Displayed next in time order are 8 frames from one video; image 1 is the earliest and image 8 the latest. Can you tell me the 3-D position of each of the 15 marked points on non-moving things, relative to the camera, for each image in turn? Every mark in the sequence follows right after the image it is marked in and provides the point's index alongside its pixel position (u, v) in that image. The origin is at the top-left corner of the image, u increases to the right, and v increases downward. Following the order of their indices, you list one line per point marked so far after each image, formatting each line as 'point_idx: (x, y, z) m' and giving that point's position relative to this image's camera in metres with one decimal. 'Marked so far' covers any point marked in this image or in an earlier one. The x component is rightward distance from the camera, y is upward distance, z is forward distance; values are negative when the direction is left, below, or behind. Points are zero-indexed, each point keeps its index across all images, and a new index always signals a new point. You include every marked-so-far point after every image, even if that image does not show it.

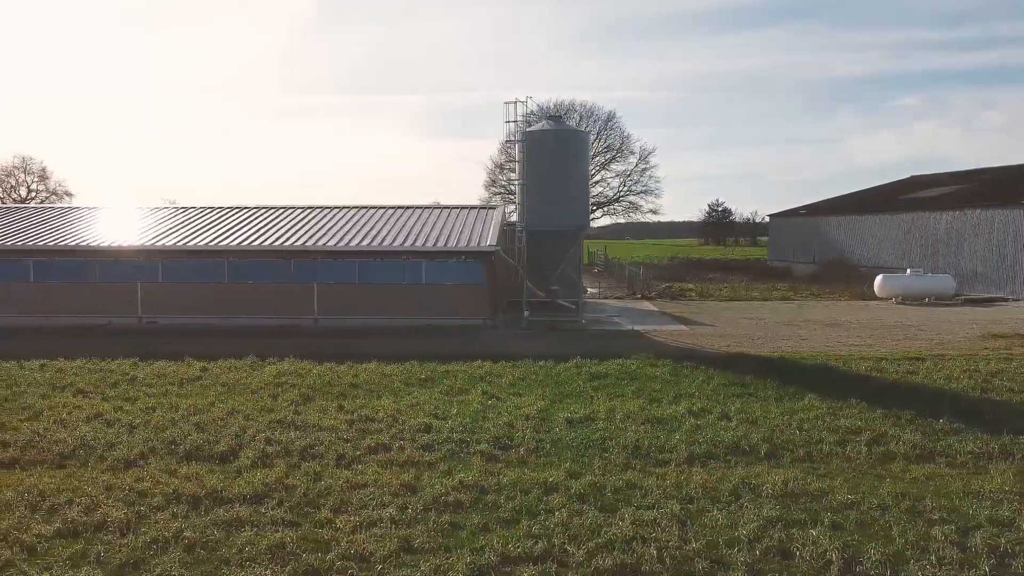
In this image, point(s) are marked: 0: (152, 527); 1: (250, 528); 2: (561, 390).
0: (-1.8, -1.2, +7.2) m
1: (-1.3, -1.2, +7.2) m
2: (+0.5, -0.9, +12.7) m
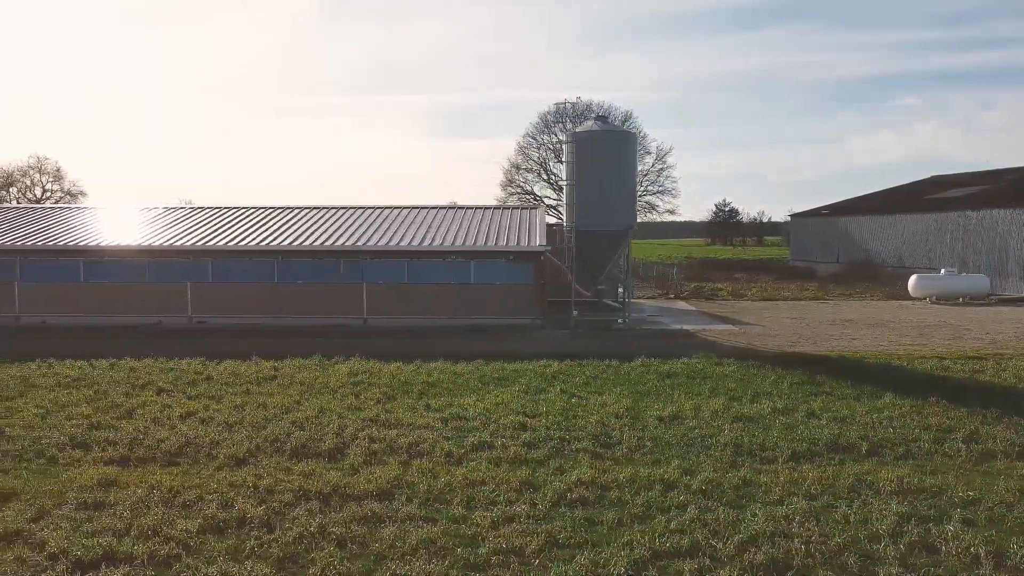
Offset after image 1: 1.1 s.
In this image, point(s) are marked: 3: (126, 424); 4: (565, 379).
0: (-1.1, -1.2, +7.4) m
1: (-0.6, -1.2, +7.4) m
2: (+1.2, -0.9, +12.8) m
3: (-3.0, -1.0, +11.0) m
4: (+0.5, -0.9, +13.5) m
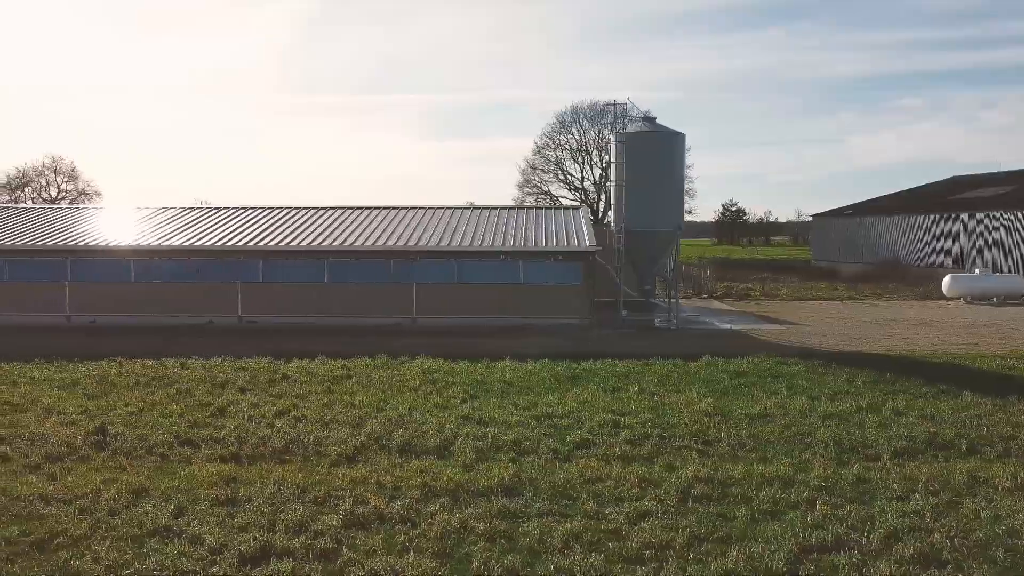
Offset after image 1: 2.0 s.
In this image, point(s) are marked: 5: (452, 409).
0: (-0.4, -1.2, +7.5) m
1: (+0.1, -1.2, +7.5) m
2: (+1.9, -0.9, +13.0) m
3: (-2.2, -1.0, +11.1) m
4: (+1.2, -0.9, +13.7) m
5: (-0.5, -1.0, +11.6) m
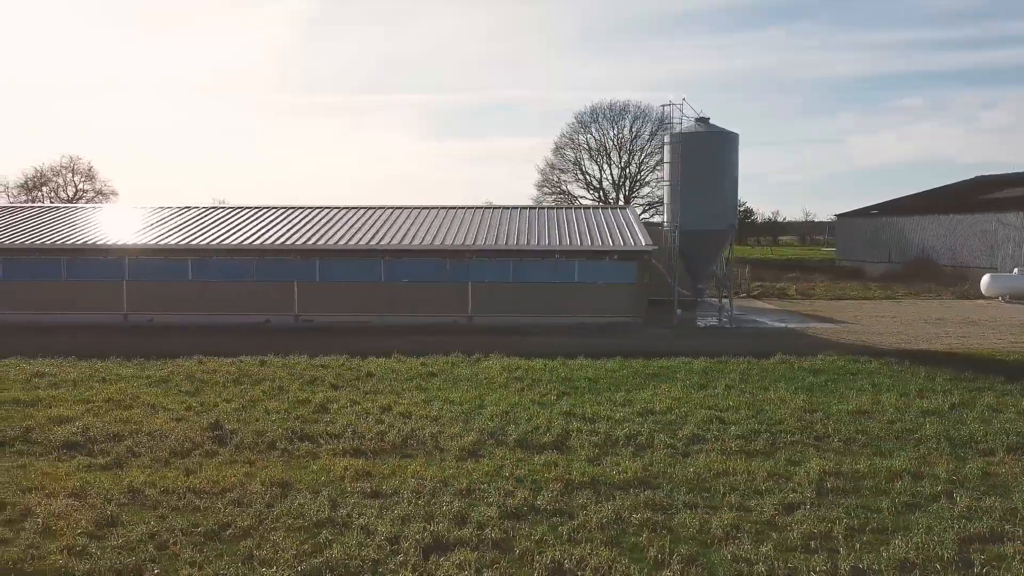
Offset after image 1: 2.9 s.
0: (+0.4, -1.2, +7.7) m
1: (+0.9, -1.2, +7.7) m
2: (+2.7, -0.9, +13.1) m
3: (-1.4, -1.0, +11.3) m
4: (+2.0, -0.8, +13.9) m
5: (+0.3, -1.0, +11.8) m
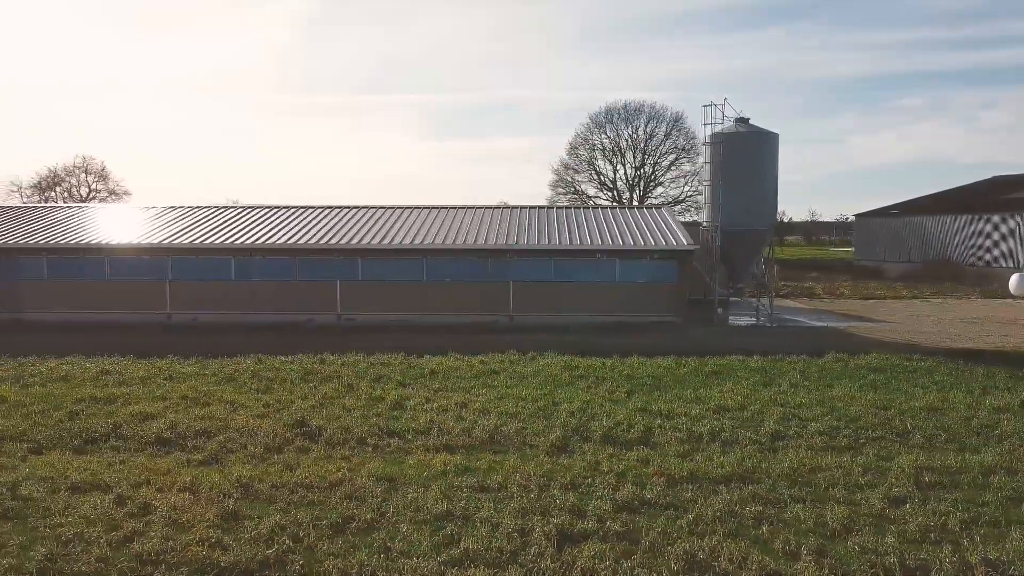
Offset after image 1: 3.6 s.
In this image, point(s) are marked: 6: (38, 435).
0: (+1.0, -1.2, +7.8) m
1: (+1.5, -1.2, +7.8) m
2: (+3.3, -0.9, +13.3) m
3: (-0.8, -1.0, +11.4) m
4: (+2.7, -0.8, +14.0) m
5: (+0.9, -1.0, +11.9) m
6: (-3.5, -1.1, +10.6) m
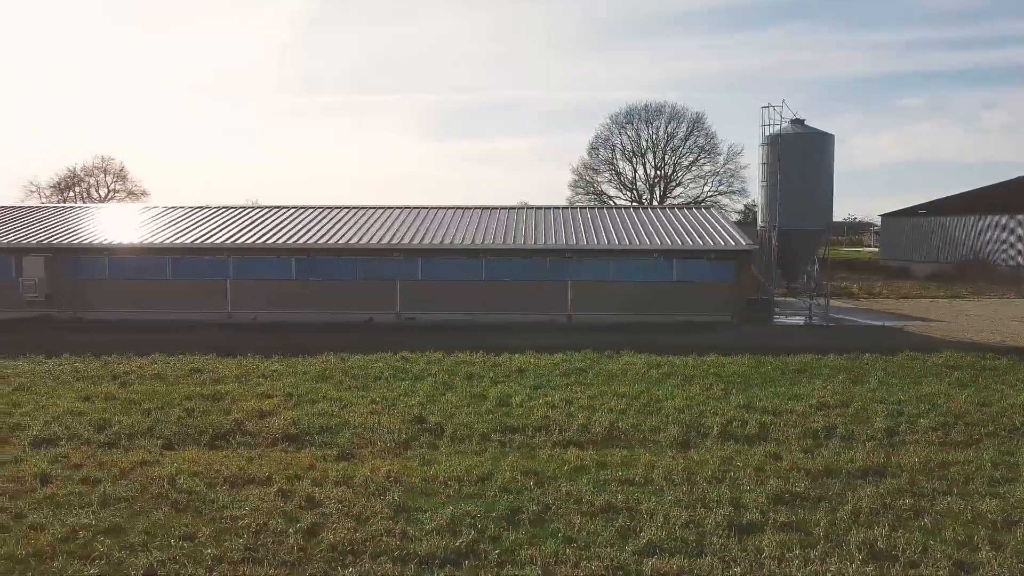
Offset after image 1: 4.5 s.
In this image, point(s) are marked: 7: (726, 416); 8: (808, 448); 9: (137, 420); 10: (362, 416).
0: (+1.9, -1.2, +8.0) m
1: (+2.4, -1.2, +8.0) m
2: (+4.2, -0.9, +13.5) m
3: (+0.1, -1.0, +11.6) m
4: (+3.5, -0.8, +14.2) m
5: (+1.8, -1.0, +12.1) m
6: (-2.6, -1.1, +10.8) m
7: (+1.7, -1.0, +11.3) m
8: (+2.0, -1.1, +9.8) m
9: (-3.0, -1.0, +11.3) m
10: (-1.2, -1.0, +11.4) m
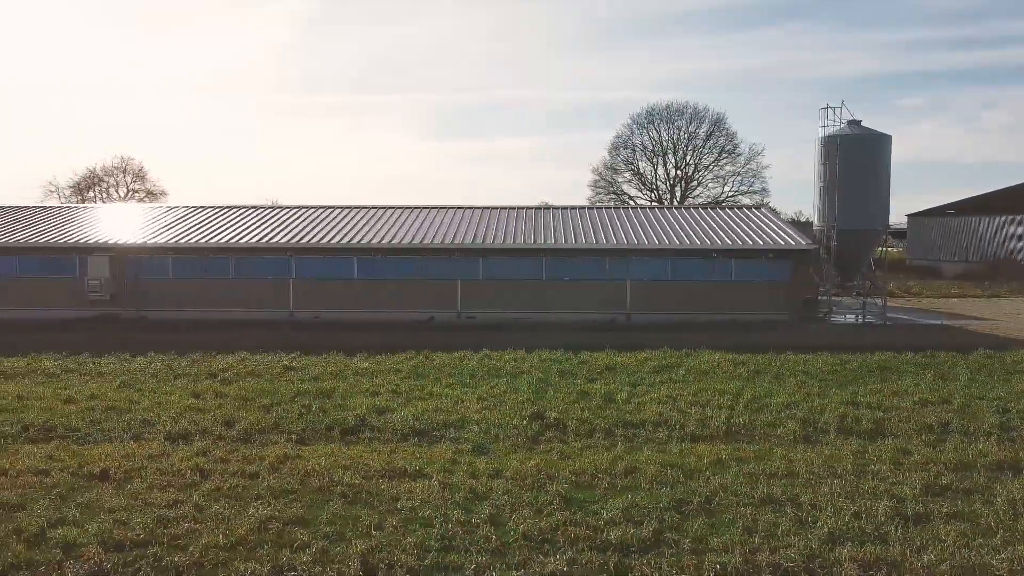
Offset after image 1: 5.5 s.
0: (+2.8, -1.2, +8.3) m
1: (+3.3, -1.2, +8.3) m
2: (+5.1, -0.9, +13.7) m
3: (+1.0, -1.0, +11.9) m
4: (+4.5, -0.8, +14.5) m
5: (+2.7, -0.9, +12.4) m
6: (-1.7, -1.1, +11.0) m
7: (+2.6, -1.0, +11.5) m
8: (+3.0, -1.1, +10.0) m
9: (-2.0, -1.0, +11.5) m
10: (-0.3, -1.0, +11.7) m
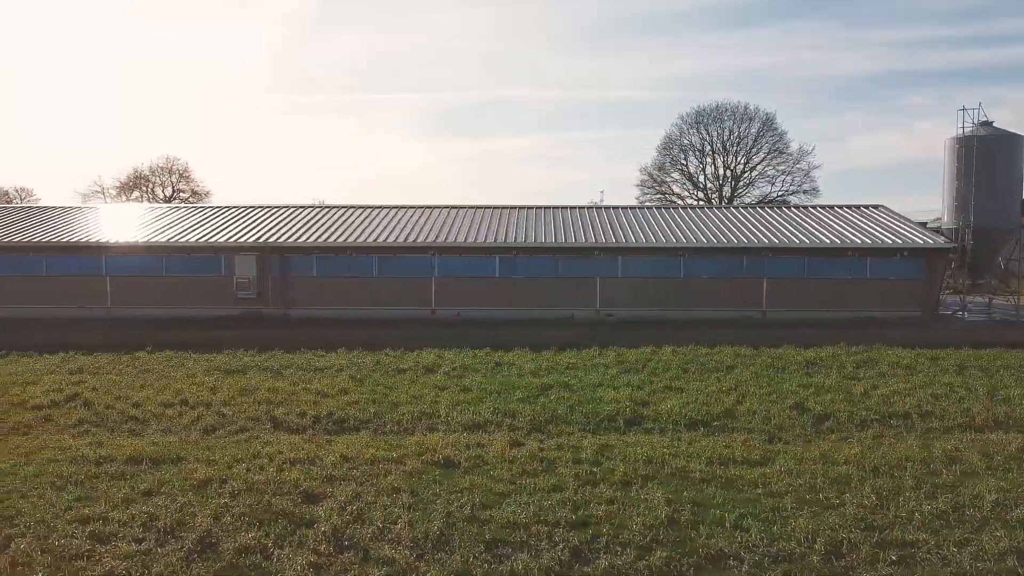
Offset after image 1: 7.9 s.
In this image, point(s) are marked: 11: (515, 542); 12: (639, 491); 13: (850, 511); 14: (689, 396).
0: (+5.0, -1.1, +8.7) m
1: (+5.5, -1.1, +8.7) m
2: (+7.3, -0.8, +14.2) m
3: (+3.2, -1.0, +12.3) m
4: (+6.7, -0.8, +14.9) m
5: (+4.9, -0.9, +12.8) m
6: (+0.5, -1.0, +11.5) m
7: (+4.8, -1.0, +11.9) m
8: (+5.2, -1.1, +10.5) m
9: (+0.2, -1.0, +11.9) m
10: (+1.9, -1.0, +12.1) m
11: (0.0, -1.3, +7.1) m
12: (+0.7, -1.2, +8.4) m
13: (+1.8, -1.2, +7.7) m
14: (+1.6, -0.9, +12.7) m
